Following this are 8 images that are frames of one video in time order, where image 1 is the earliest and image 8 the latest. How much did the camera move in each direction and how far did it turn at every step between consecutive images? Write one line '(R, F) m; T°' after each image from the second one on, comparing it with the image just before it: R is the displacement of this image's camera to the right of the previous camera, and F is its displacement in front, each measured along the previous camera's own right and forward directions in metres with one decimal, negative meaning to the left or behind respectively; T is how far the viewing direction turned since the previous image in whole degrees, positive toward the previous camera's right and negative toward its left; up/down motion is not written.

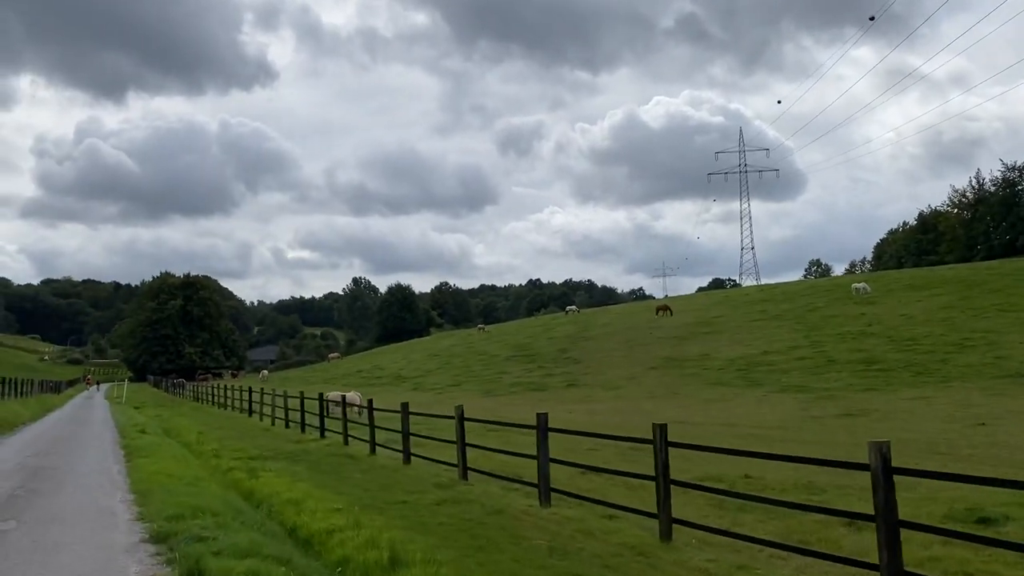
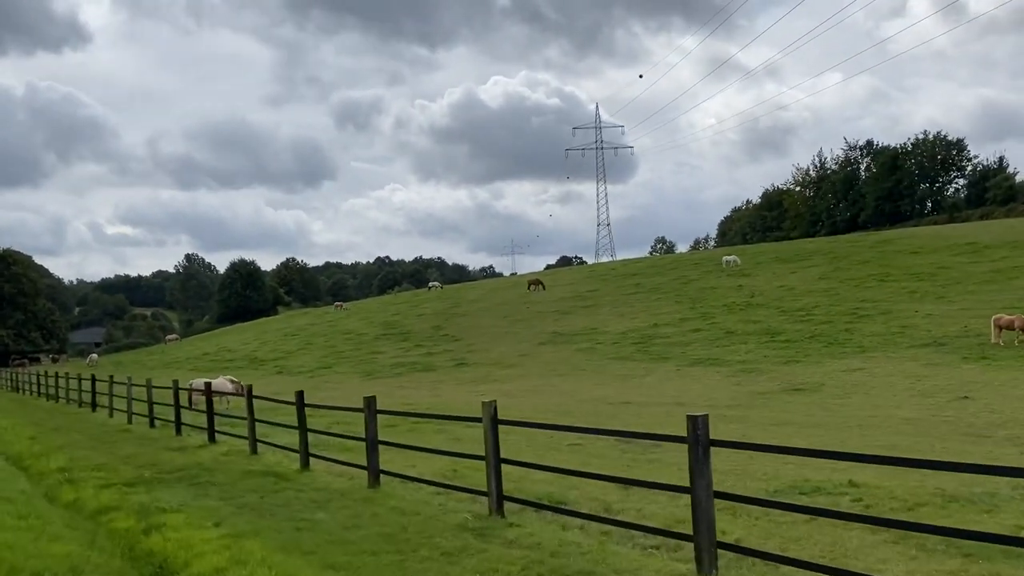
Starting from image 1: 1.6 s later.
(-1.8, +4.2) m; +10°
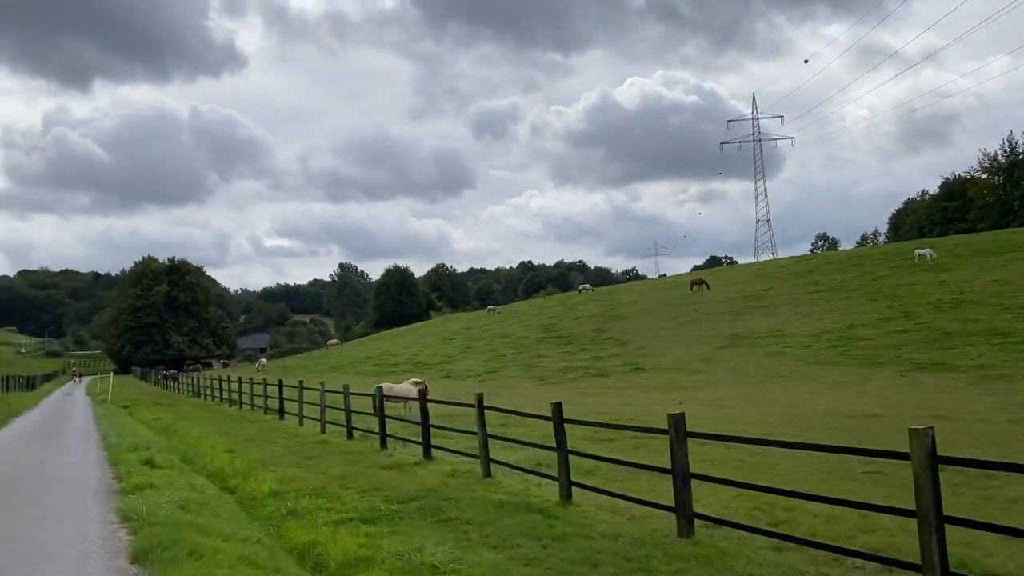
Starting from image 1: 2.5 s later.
(-1.7, +2.3) m; -9°
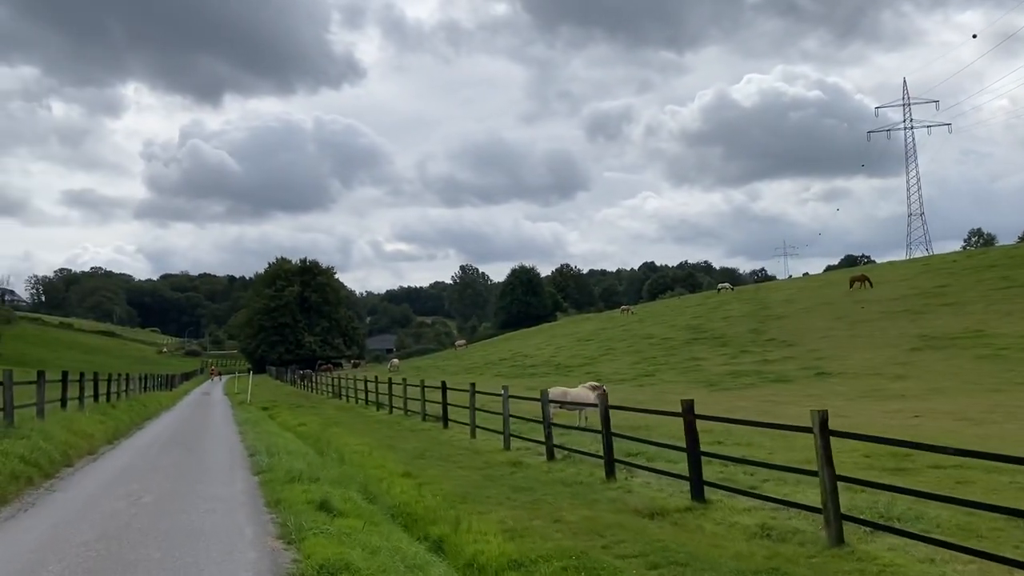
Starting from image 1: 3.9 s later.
(-1.8, +3.6) m; -8°
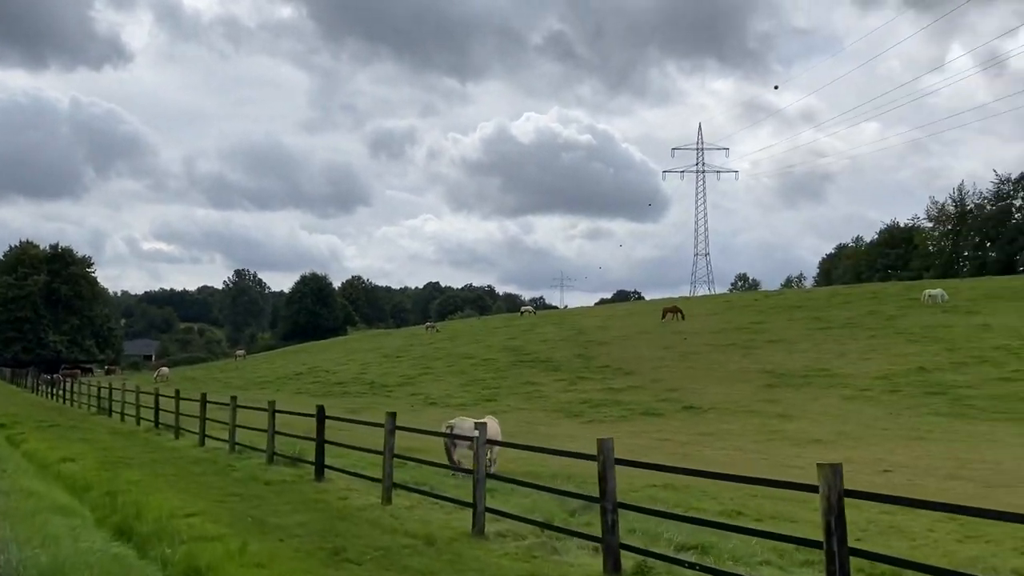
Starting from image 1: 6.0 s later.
(-2.0, +6.0) m; +15°
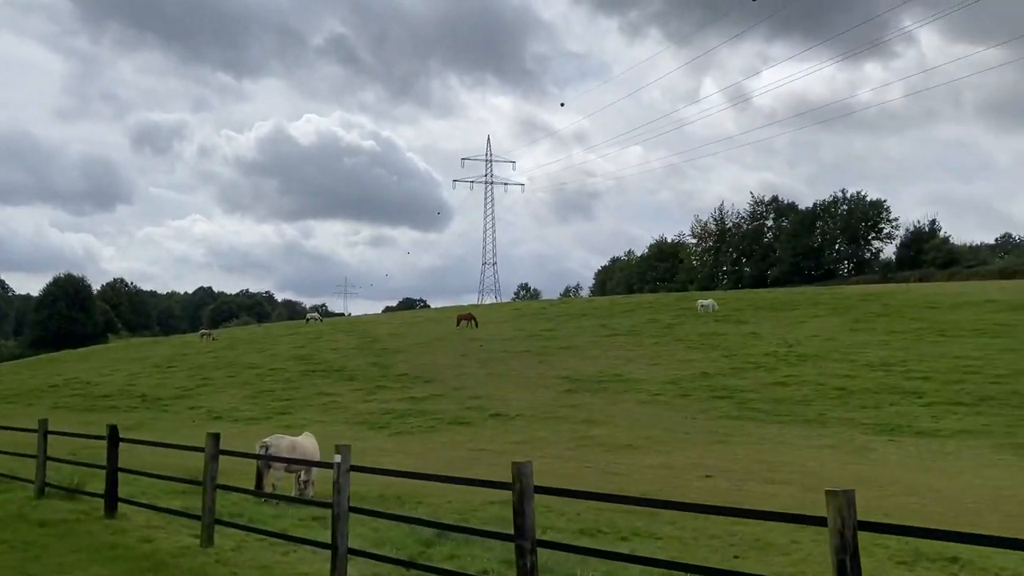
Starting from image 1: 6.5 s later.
(-0.7, +1.4) m; +14°
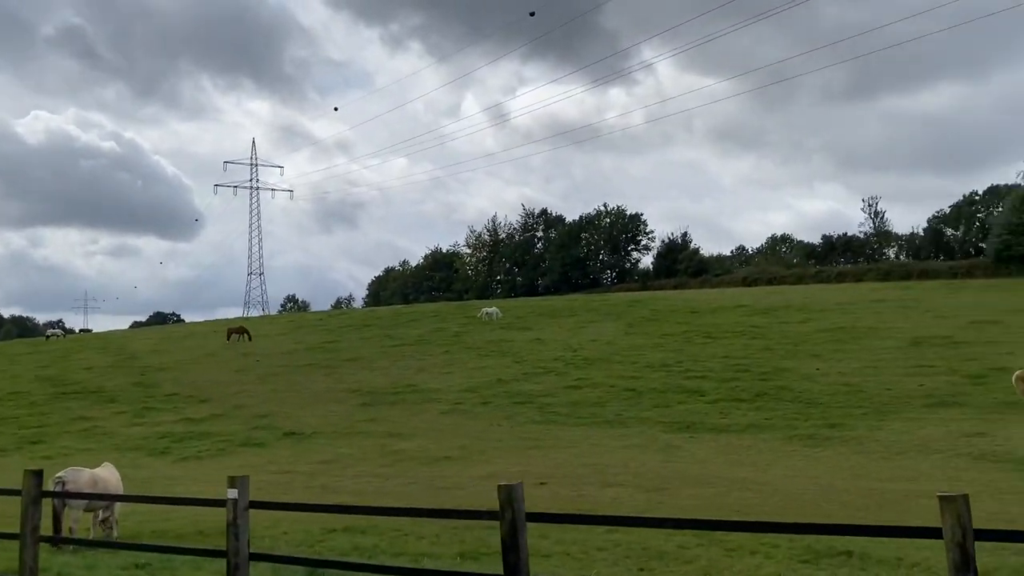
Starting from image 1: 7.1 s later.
(-1.1, +1.2) m; +15°
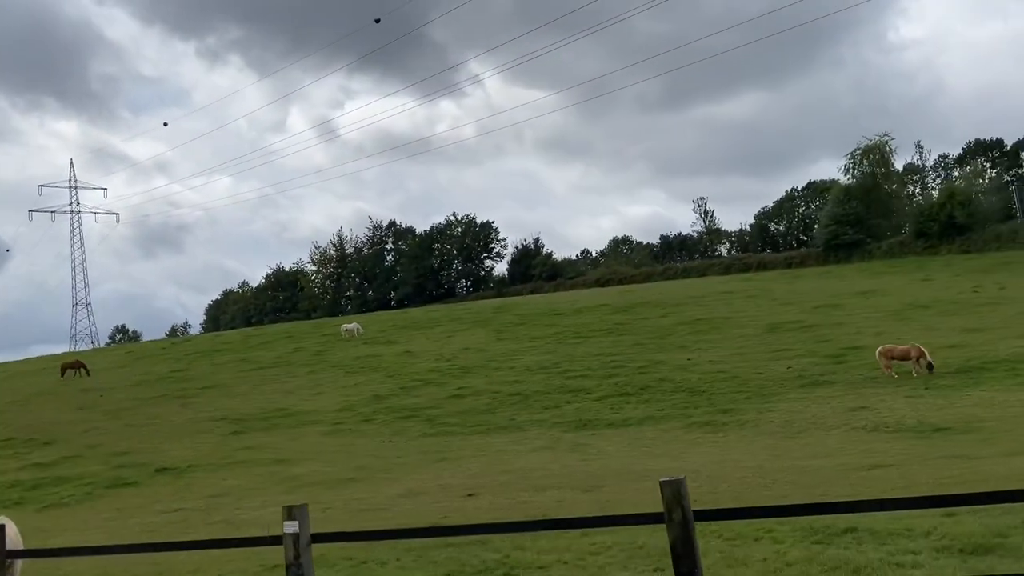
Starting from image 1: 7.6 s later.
(-1.3, +0.8) m; +10°
